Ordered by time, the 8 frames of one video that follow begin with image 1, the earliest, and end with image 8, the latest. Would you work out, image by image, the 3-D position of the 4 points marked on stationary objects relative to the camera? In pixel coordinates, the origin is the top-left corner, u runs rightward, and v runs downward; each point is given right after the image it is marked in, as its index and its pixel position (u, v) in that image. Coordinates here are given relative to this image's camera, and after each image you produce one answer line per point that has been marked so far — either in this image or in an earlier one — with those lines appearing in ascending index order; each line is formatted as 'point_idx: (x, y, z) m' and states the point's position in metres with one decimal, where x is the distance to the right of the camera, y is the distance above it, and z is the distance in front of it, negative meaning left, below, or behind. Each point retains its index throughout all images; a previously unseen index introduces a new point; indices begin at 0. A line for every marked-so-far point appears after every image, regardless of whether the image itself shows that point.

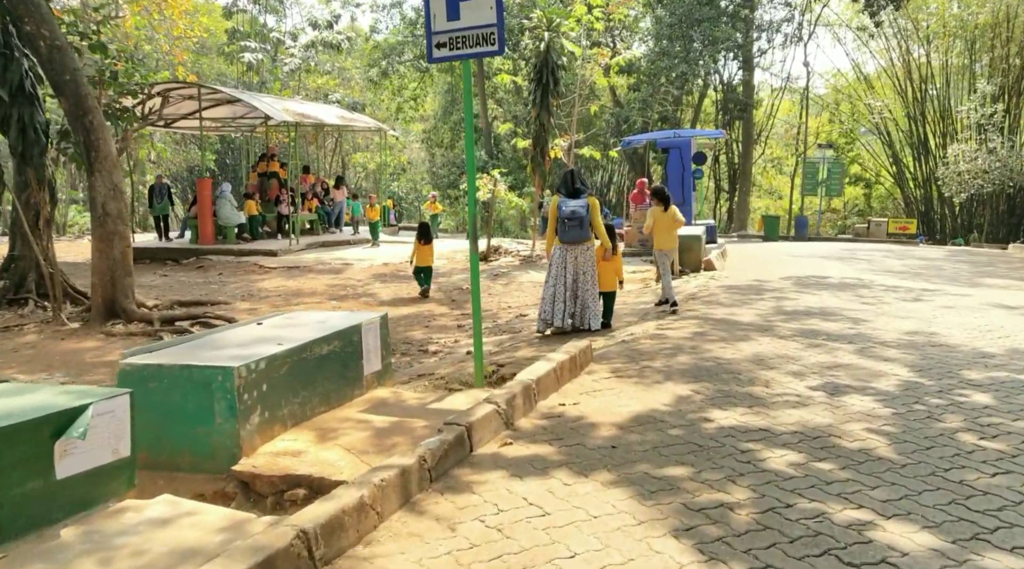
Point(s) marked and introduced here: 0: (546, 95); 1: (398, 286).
0: (+0.7, +3.7, +19.3) m
1: (-1.9, 0.0, +16.1) m
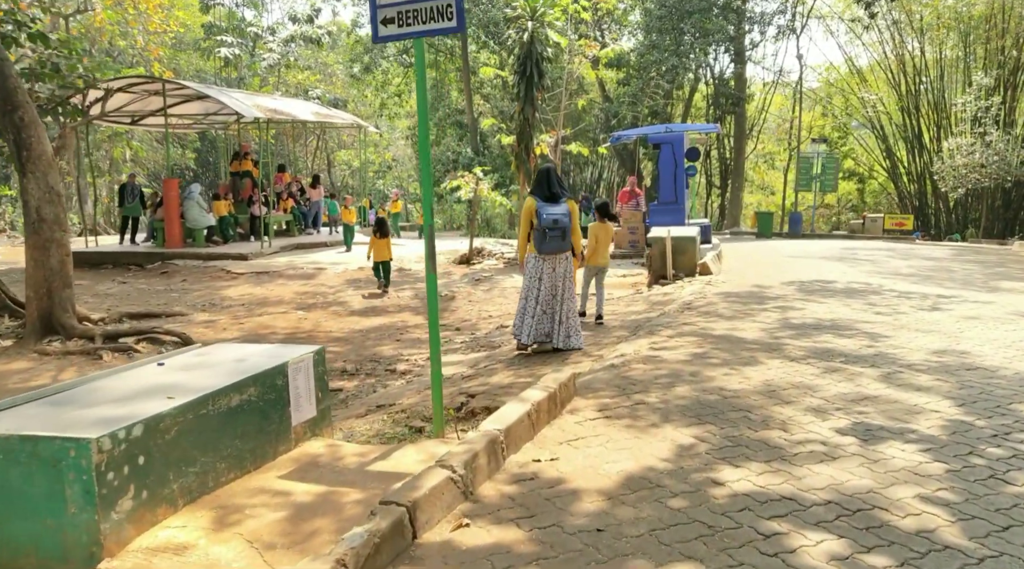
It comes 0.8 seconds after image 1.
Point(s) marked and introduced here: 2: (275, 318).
0: (+0.3, +3.6, +18.3) m
1: (-2.1, -0.1, +15.0) m
2: (-3.1, -0.5, +12.9) m
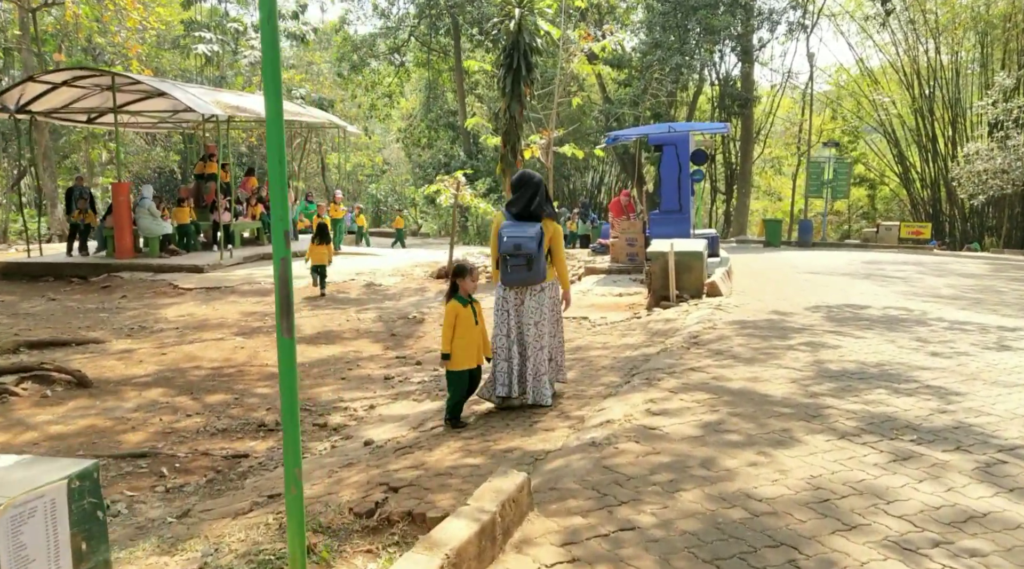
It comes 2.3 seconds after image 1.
0: (+0.1, +3.3, +16.4) m
1: (-2.4, -0.3, +13.1) m
2: (-3.4, -0.7, +11.0) m
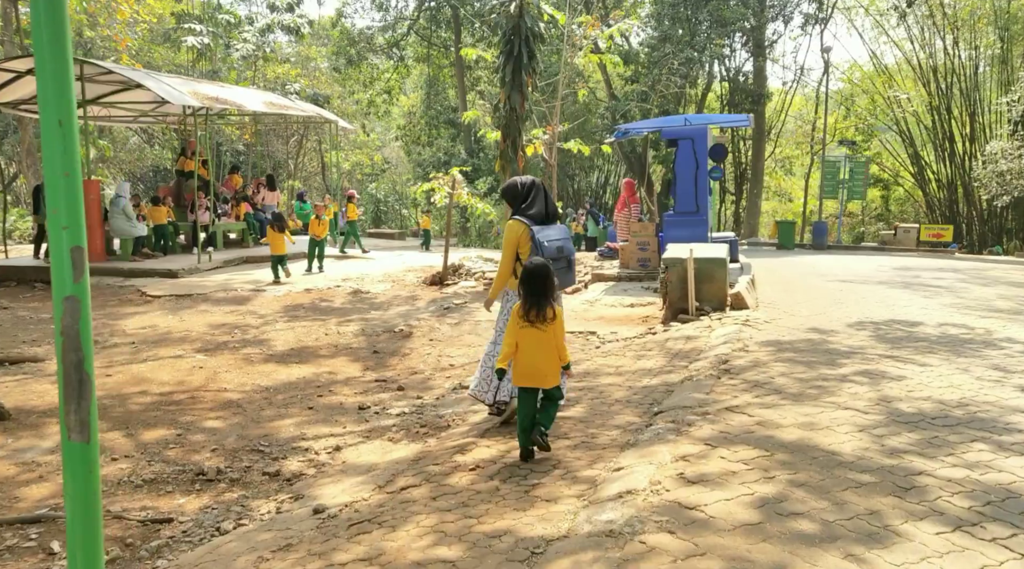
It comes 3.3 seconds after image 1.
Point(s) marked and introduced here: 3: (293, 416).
0: (+0.1, +3.2, +15.0) m
1: (-2.4, -0.5, +11.8) m
2: (-3.4, -0.8, +9.7) m
3: (-1.7, -1.0, +7.8) m
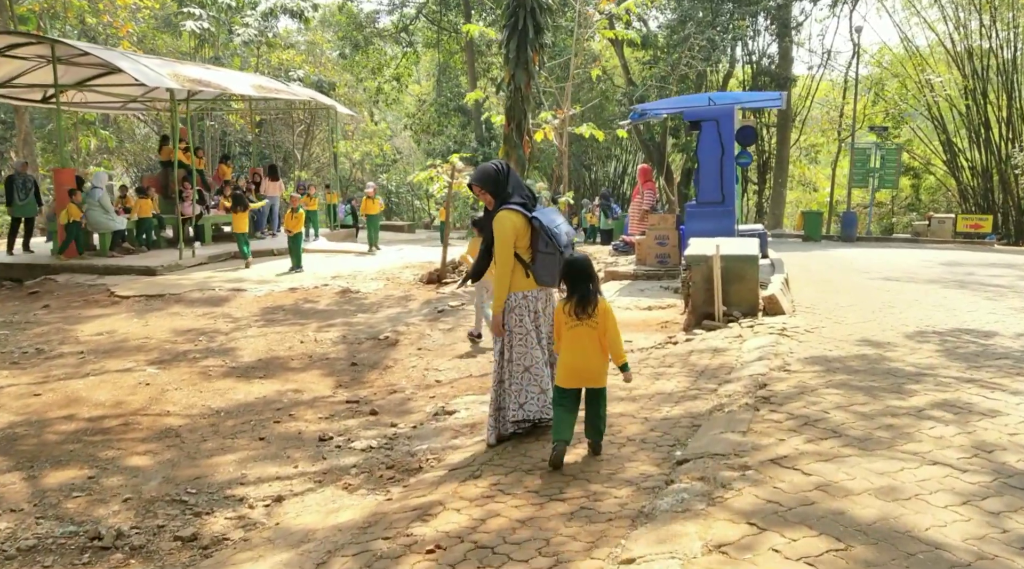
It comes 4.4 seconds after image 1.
0: (+0.2, +3.2, +13.6) m
1: (-2.4, -0.5, +10.4) m
2: (-3.4, -0.8, +8.4) m
3: (-1.8, -1.1, +6.4) m
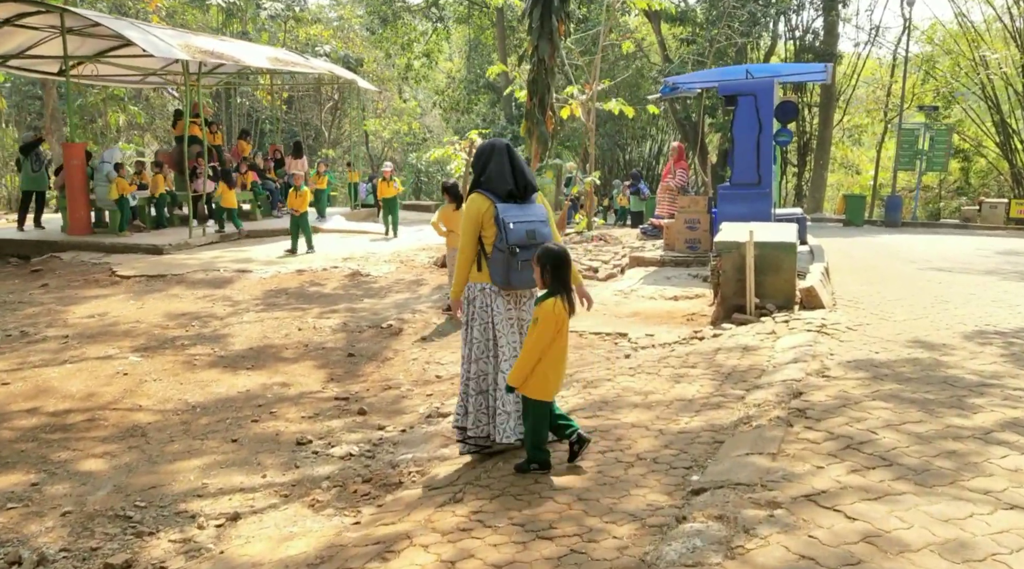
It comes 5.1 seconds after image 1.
0: (+0.5, +3.4, +12.8) m
1: (-2.2, -0.3, +9.8) m
2: (-3.4, -0.7, +7.8) m
3: (-1.8, -1.0, +5.8) m
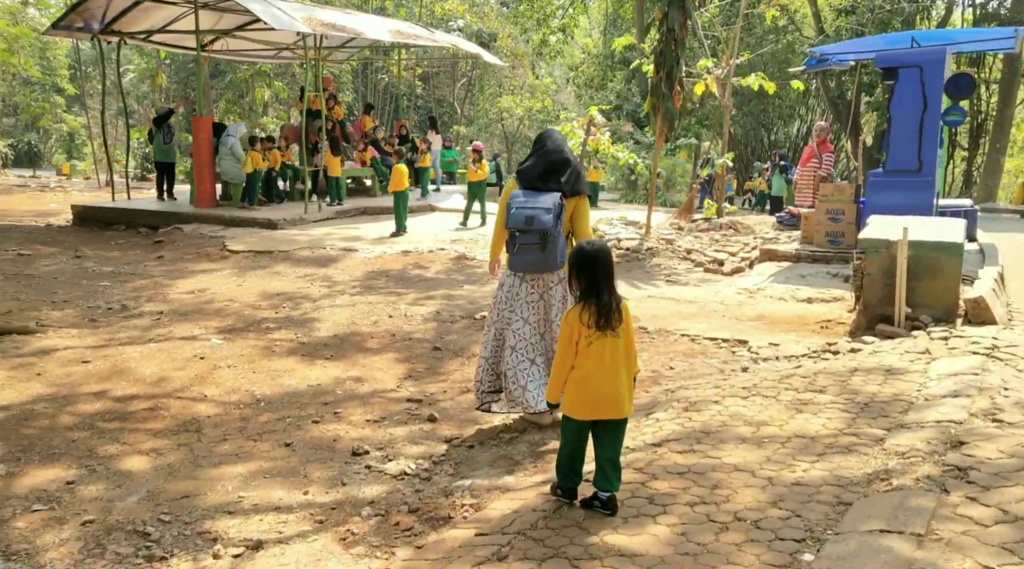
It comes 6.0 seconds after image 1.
0: (+2.0, +3.6, +11.7) m
1: (-1.2, -0.1, +9.2) m
2: (-2.6, -0.5, +7.4) m
3: (-1.3, -0.9, +5.2) m
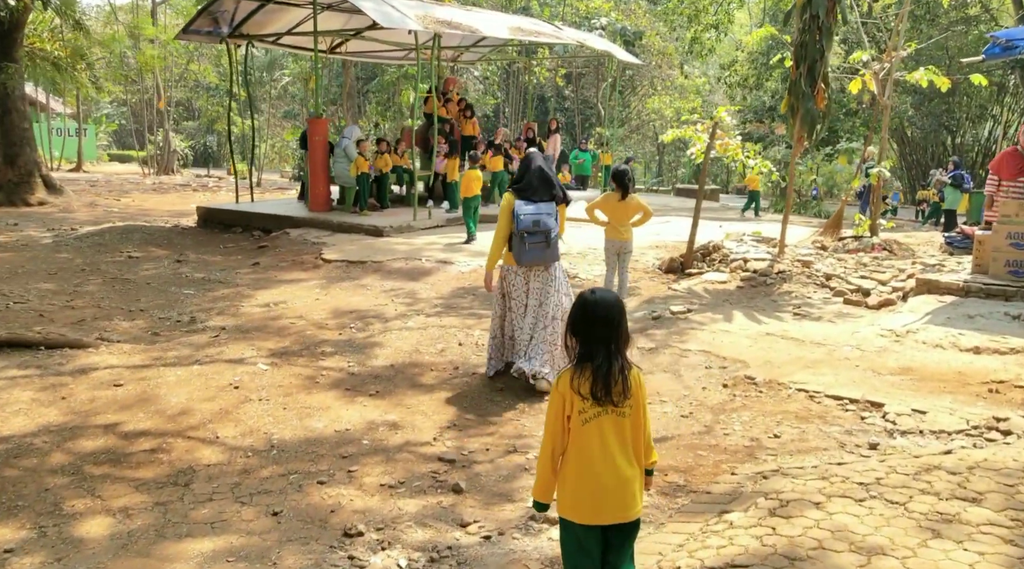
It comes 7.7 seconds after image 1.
0: (+3.3, +3.3, +10.1) m
1: (-0.4, -0.3, +8.2) m
2: (-2.1, -0.6, +6.6) m
3: (-1.2, -1.0, +4.2) m
